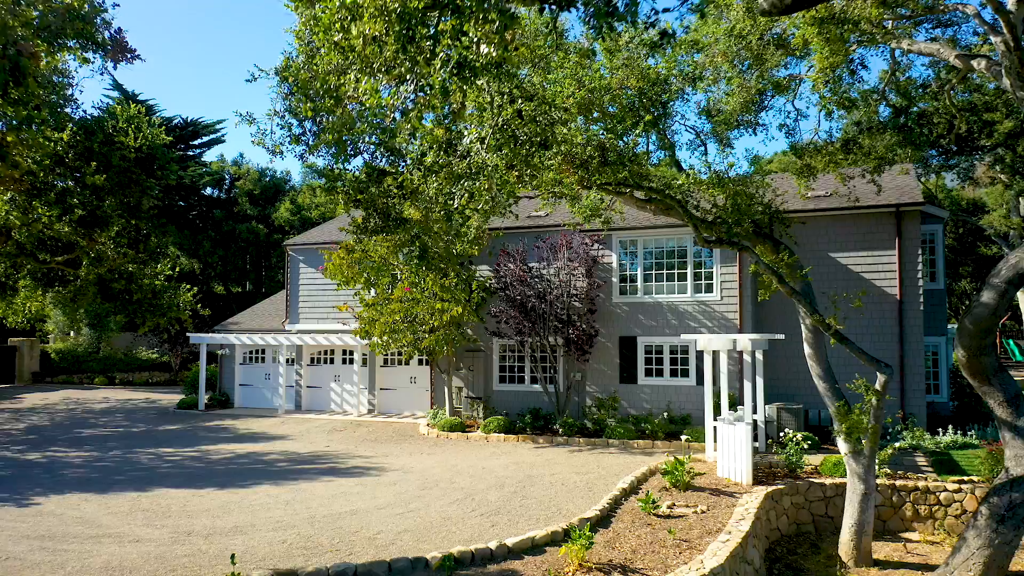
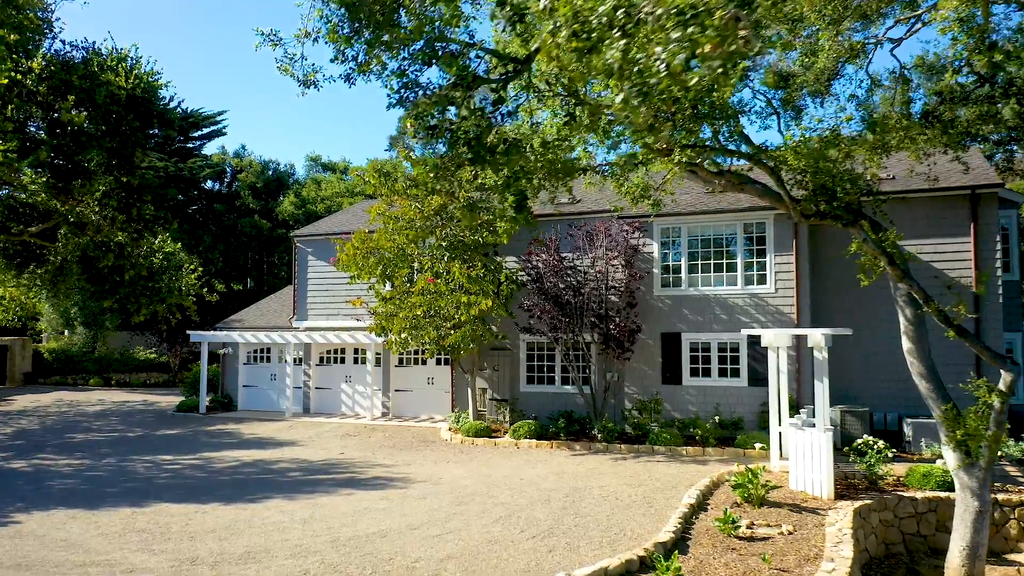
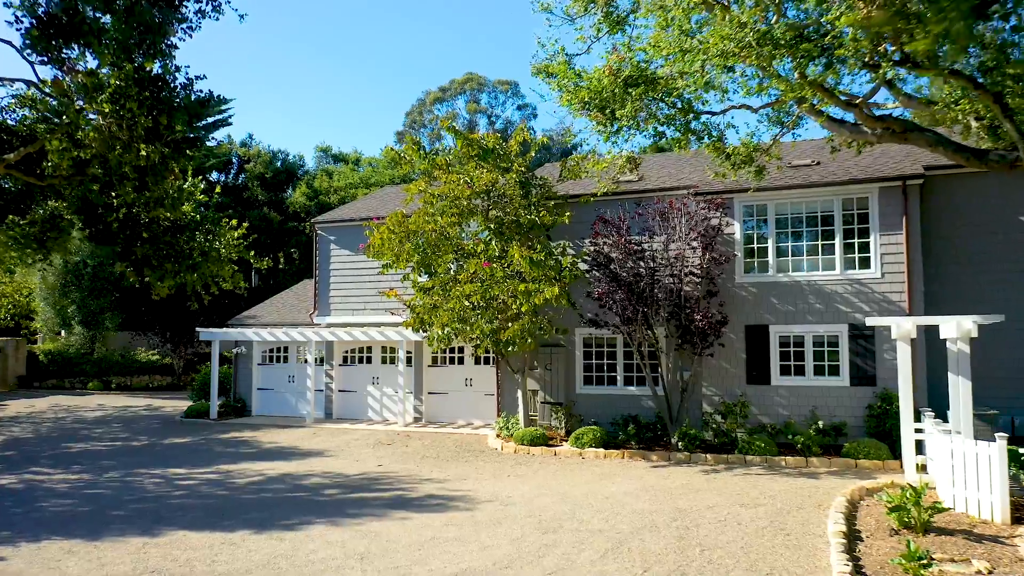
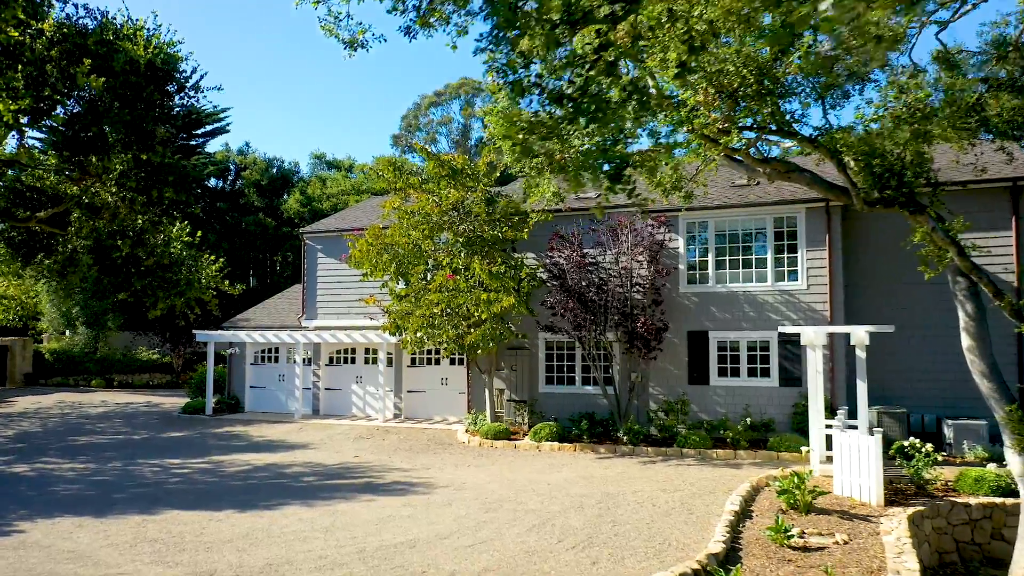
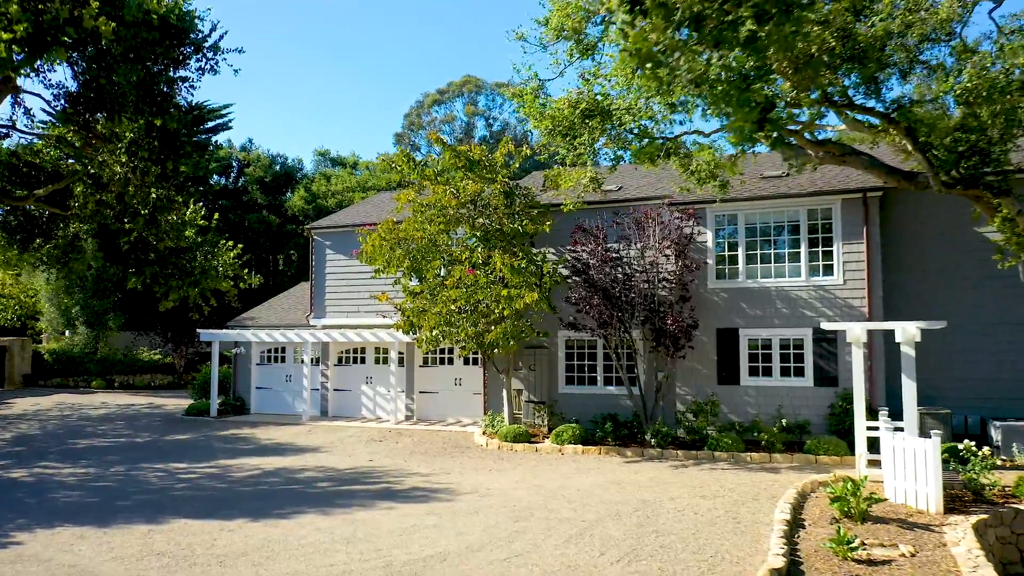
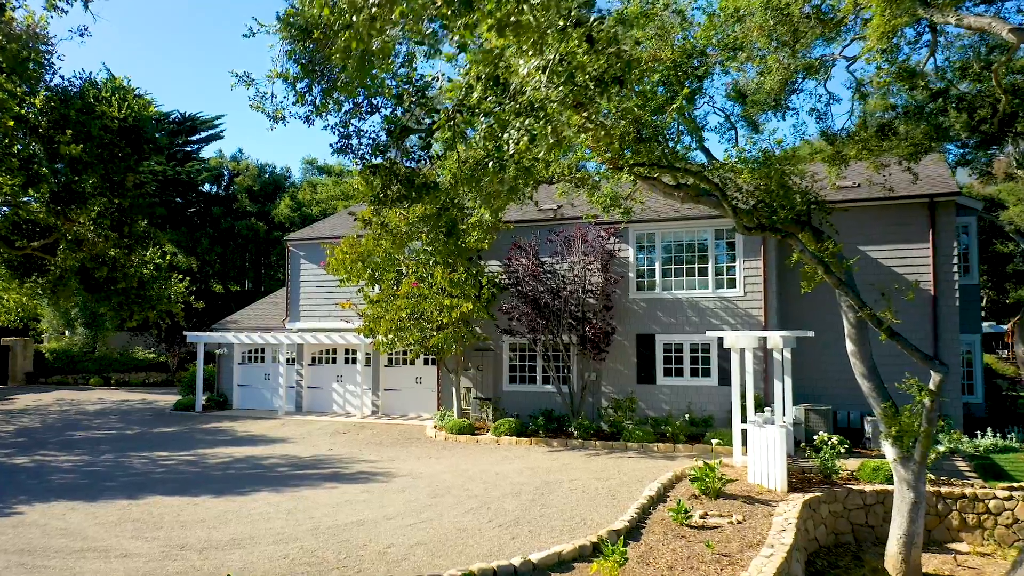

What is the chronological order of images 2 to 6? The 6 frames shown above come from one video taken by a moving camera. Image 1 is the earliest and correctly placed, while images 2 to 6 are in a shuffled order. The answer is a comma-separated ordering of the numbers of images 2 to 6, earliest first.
6, 2, 4, 5, 3
